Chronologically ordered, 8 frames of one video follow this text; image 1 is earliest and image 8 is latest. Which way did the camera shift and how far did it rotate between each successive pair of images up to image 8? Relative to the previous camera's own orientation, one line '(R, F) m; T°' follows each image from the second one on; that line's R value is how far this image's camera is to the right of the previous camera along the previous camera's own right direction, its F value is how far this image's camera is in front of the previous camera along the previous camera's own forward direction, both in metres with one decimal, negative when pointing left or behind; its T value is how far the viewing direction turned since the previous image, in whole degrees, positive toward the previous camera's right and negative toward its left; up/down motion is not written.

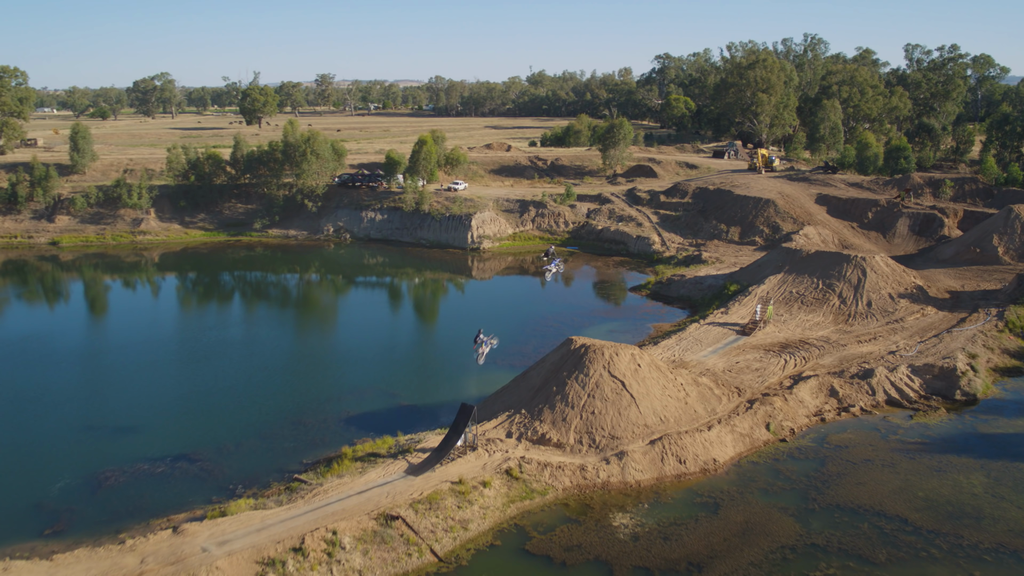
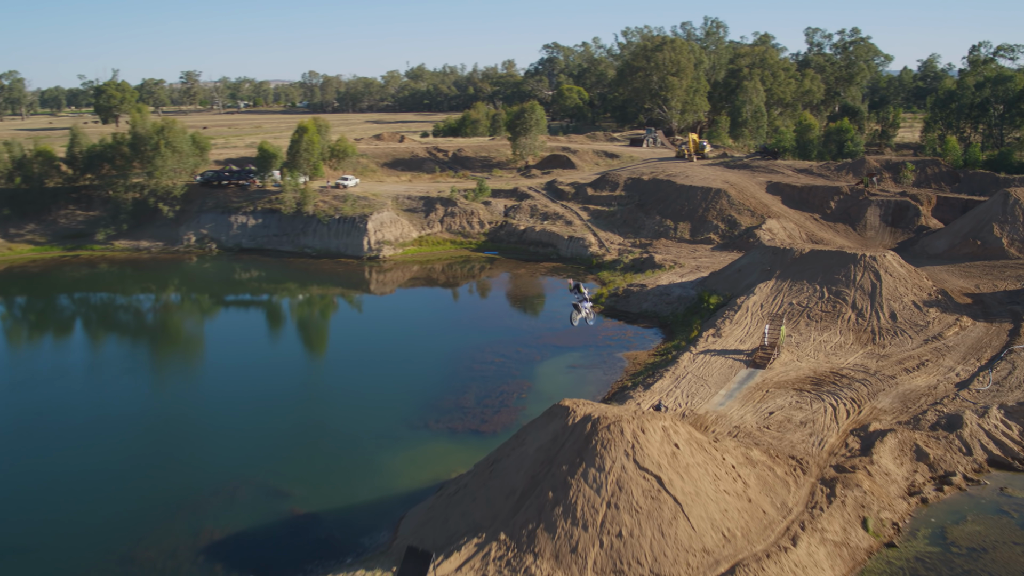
(-0.9, +6.9) m; +7°
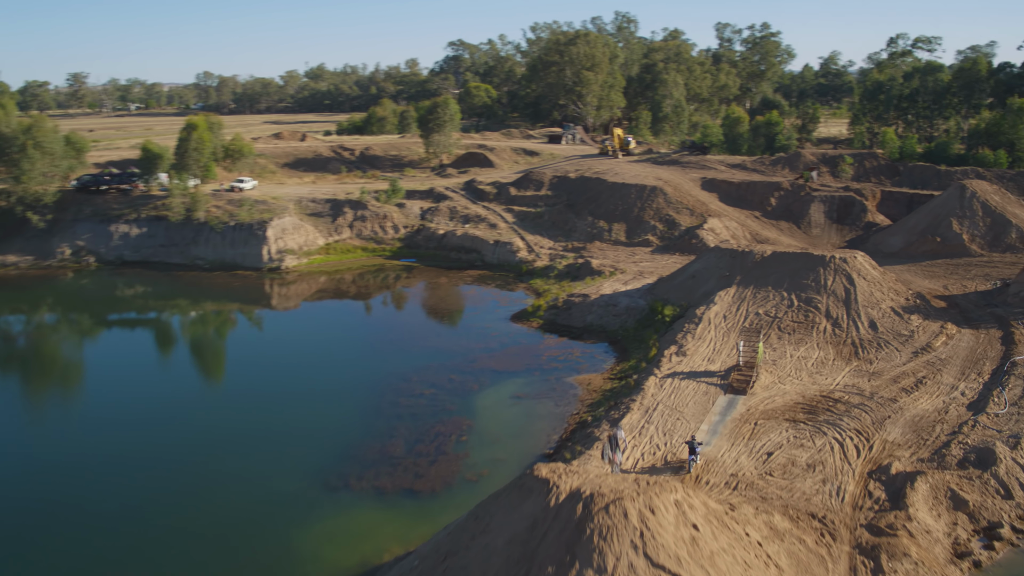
(-0.4, +3.1) m; +5°
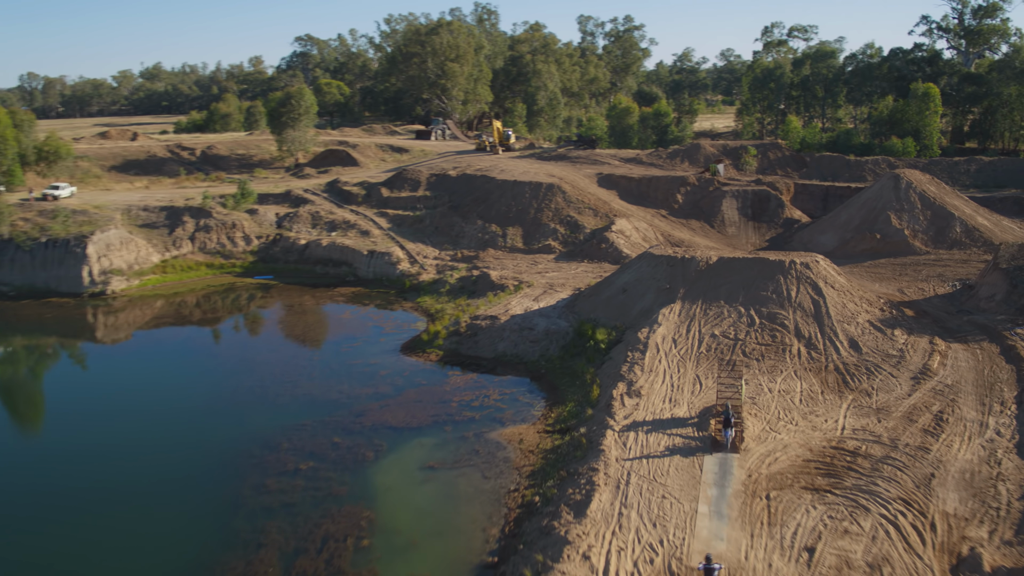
(-0.6, +4.3) m; +8°
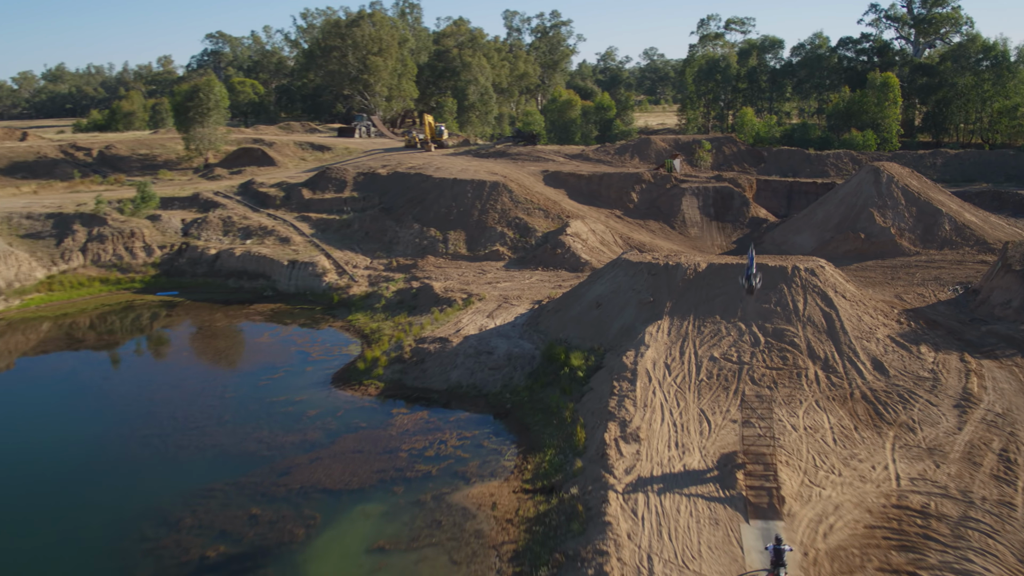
(-0.4, +2.8) m; +4°
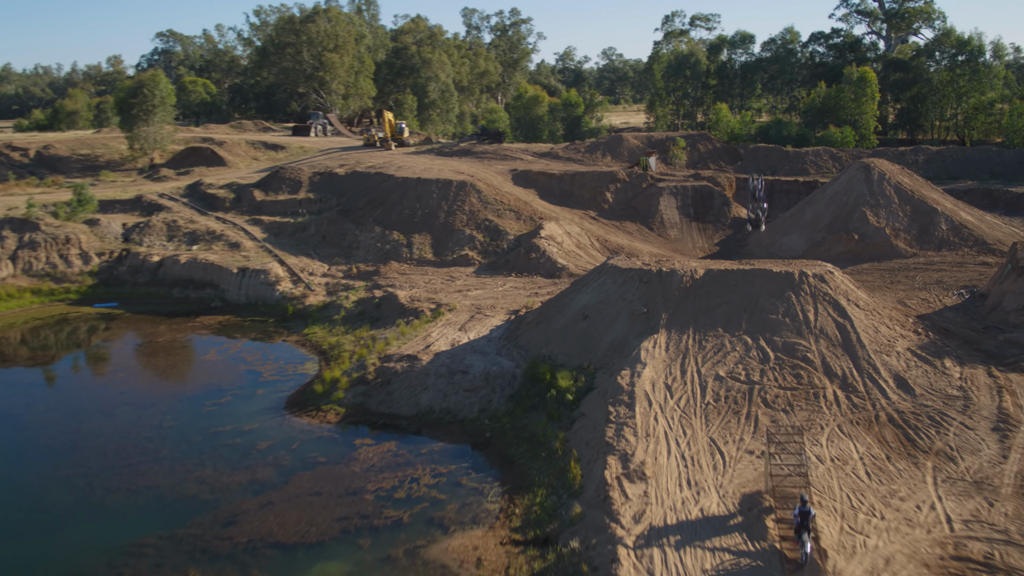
(-0.2, +1.6) m; +2°
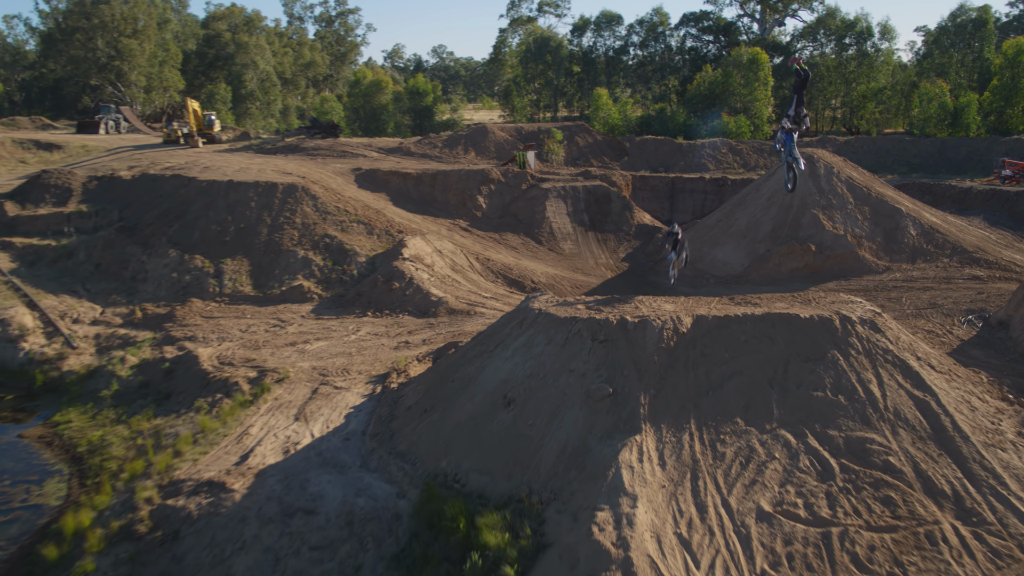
(-0.3, +5.2) m; +9°
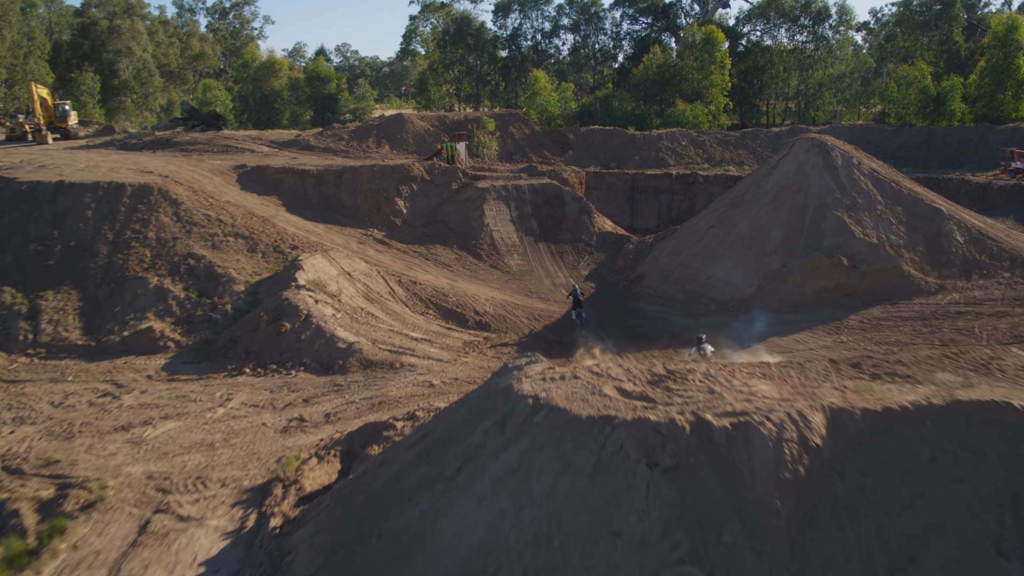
(-0.3, +3.9) m; +5°
